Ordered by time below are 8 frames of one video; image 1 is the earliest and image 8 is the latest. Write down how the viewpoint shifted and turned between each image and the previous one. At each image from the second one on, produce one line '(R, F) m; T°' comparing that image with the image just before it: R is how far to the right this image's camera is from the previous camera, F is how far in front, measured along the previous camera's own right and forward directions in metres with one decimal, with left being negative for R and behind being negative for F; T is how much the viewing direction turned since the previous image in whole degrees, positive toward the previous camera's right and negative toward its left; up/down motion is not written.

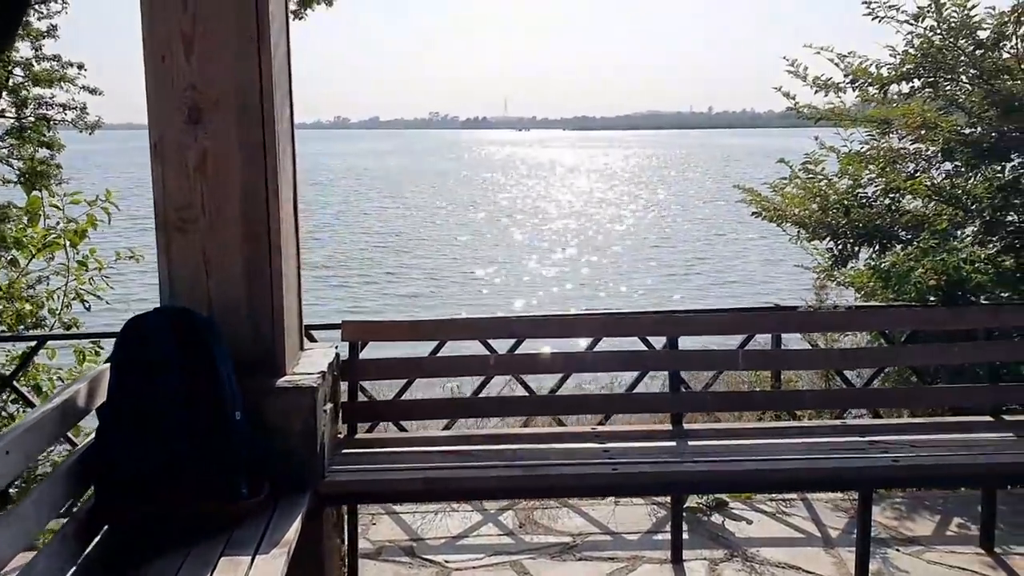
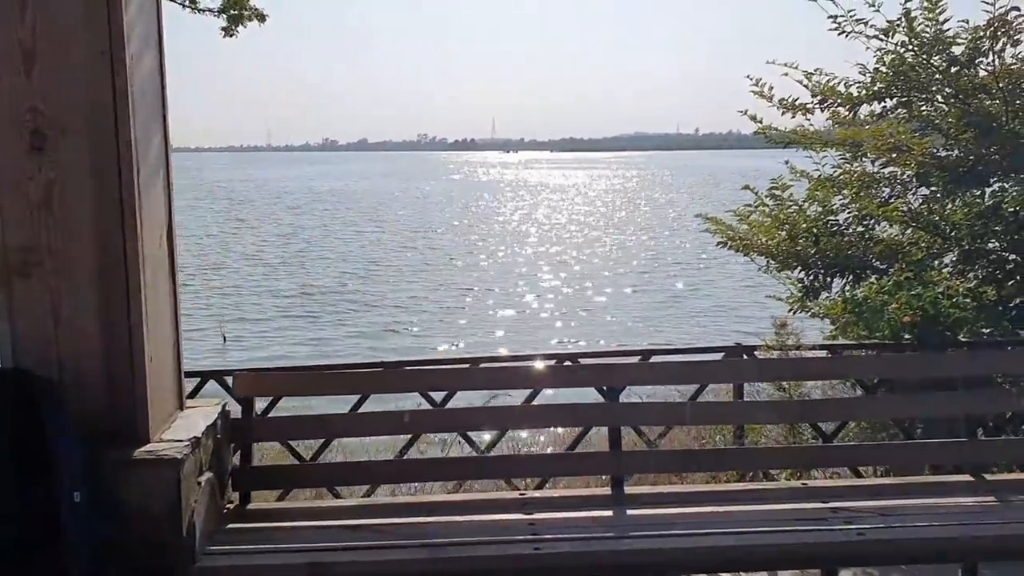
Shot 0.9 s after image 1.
(+0.3, +0.5) m; +1°
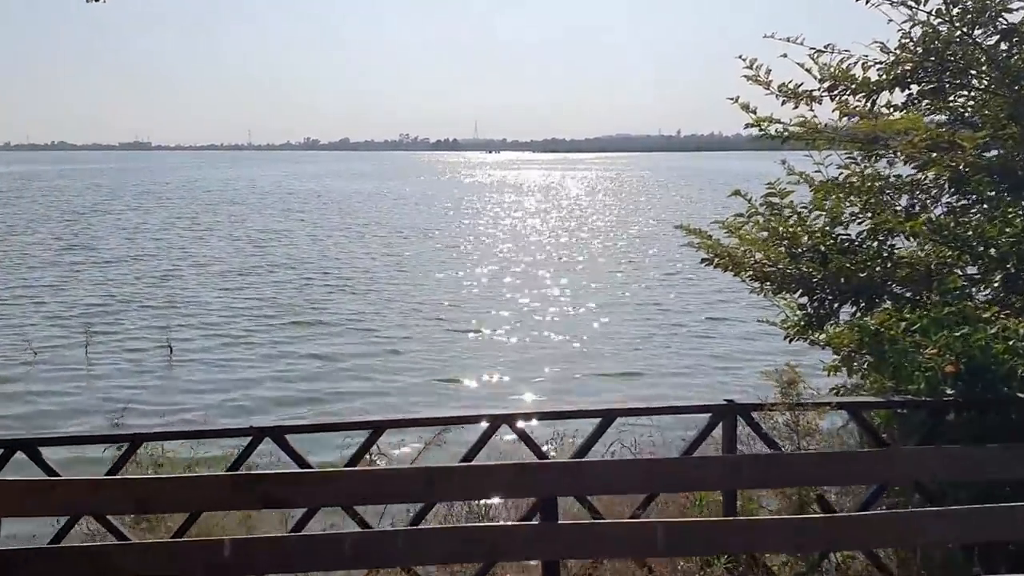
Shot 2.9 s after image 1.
(+0.2, +1.2) m; +1°
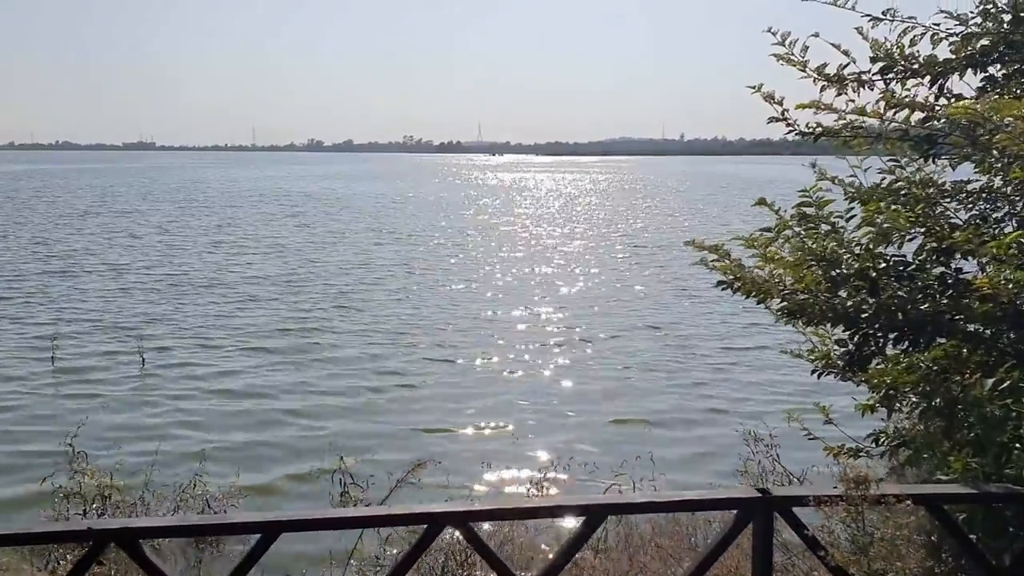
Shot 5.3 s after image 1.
(+0.1, +1.0) m; 0°
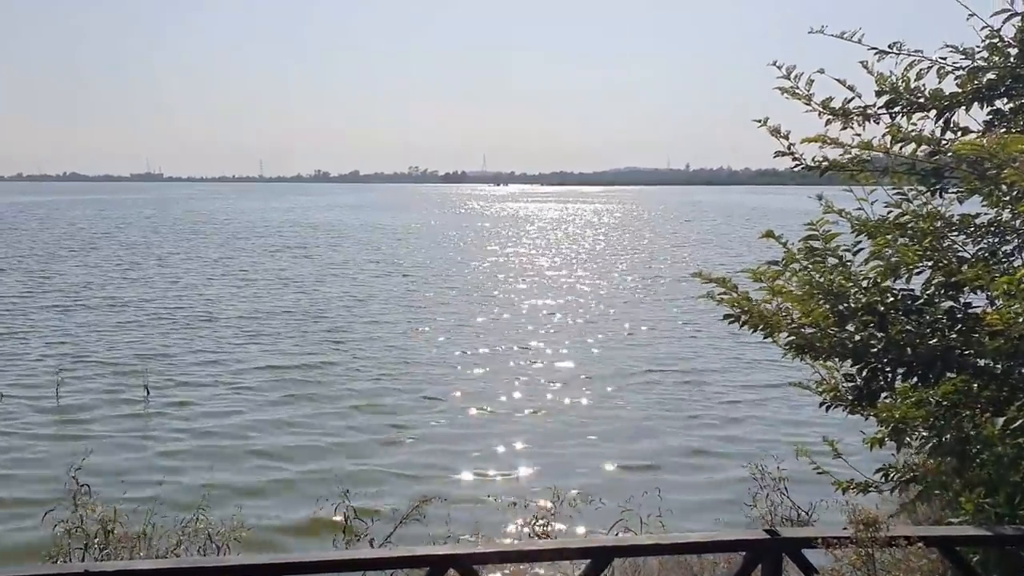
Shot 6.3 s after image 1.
(0.0, 0.0) m; 0°
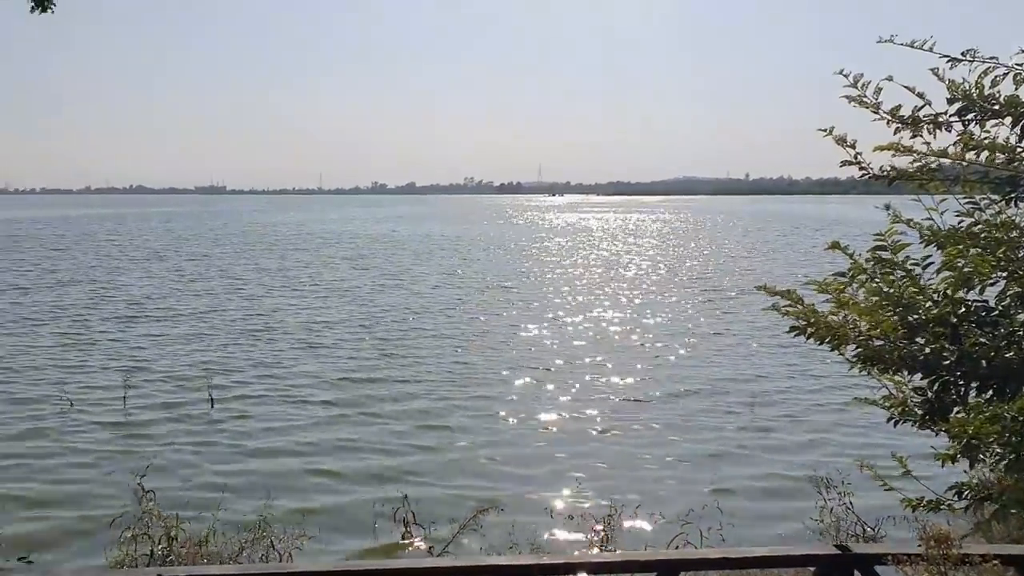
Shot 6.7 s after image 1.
(0.0, 0.0) m; -3°
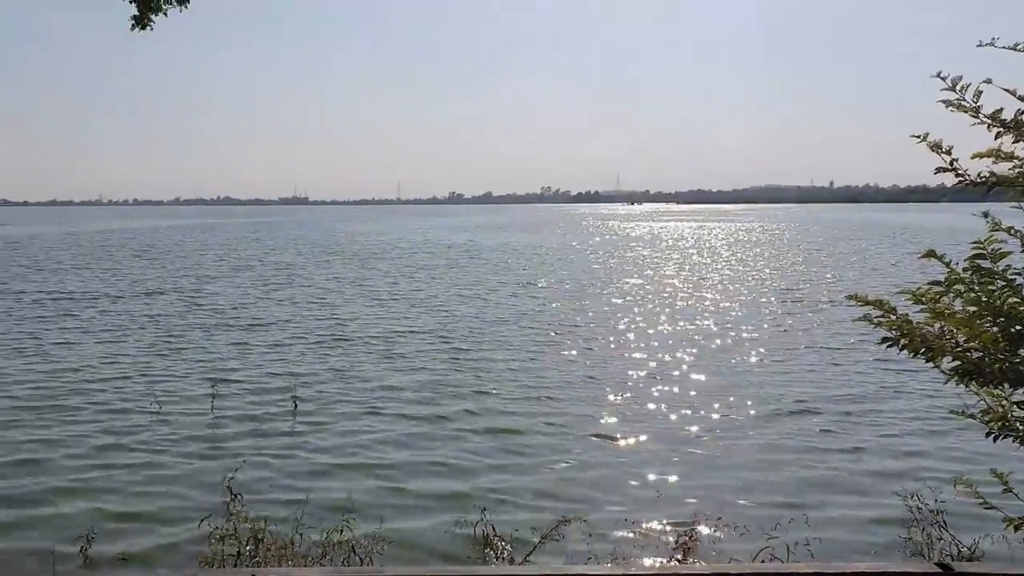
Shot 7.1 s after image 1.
(0.0, 0.0) m; -5°
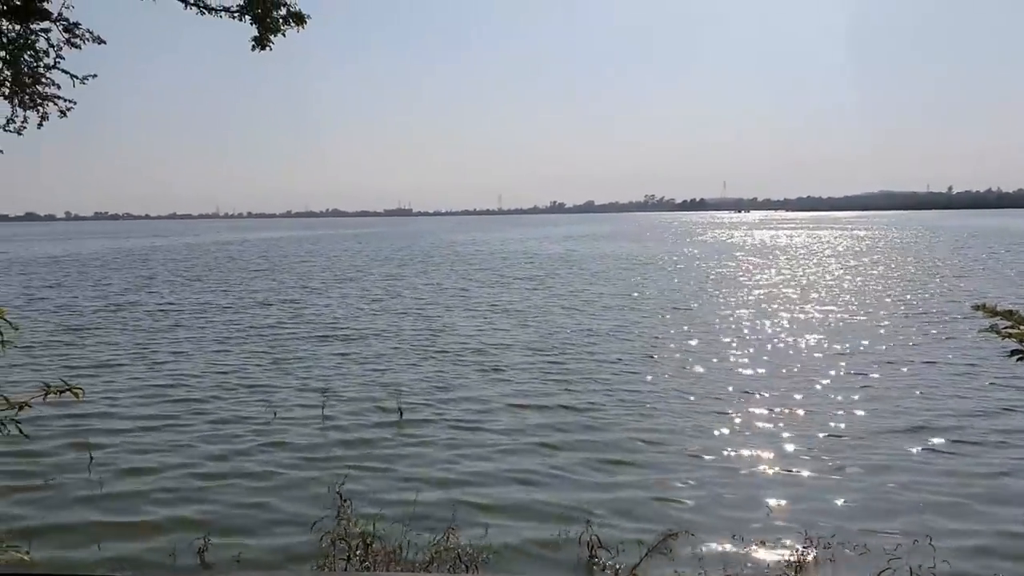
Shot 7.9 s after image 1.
(0.0, 0.0) m; -6°
